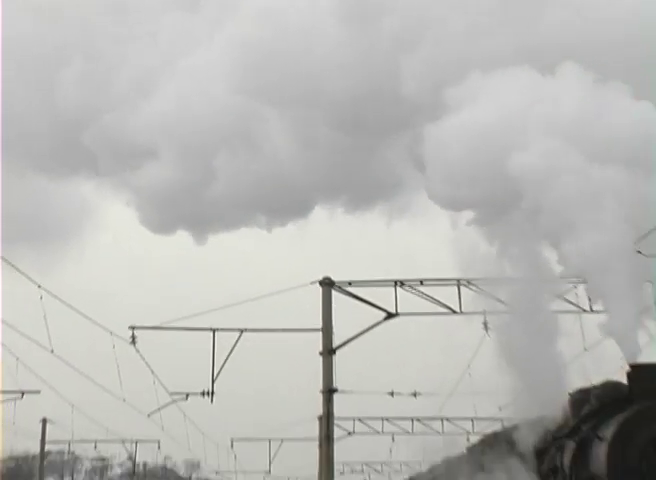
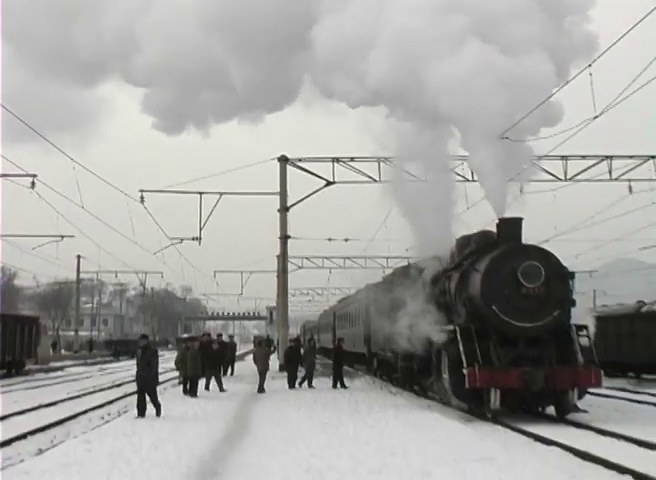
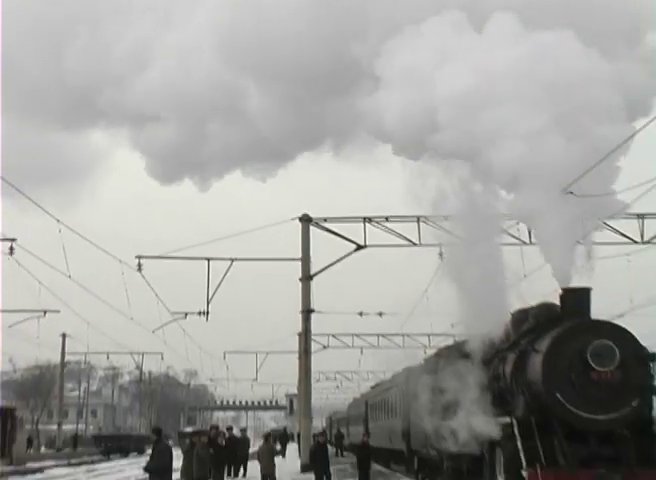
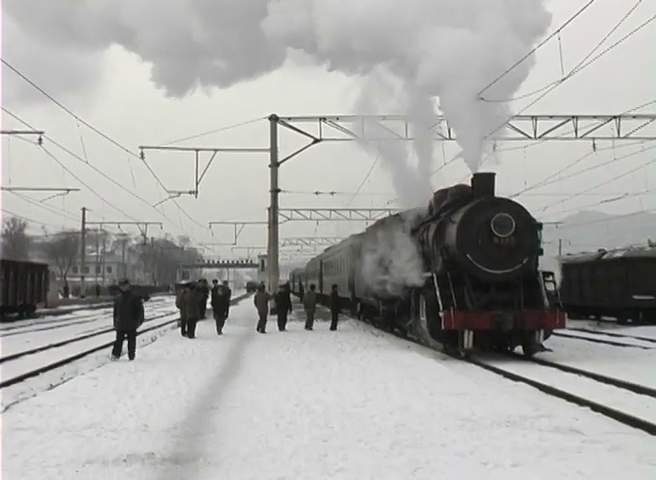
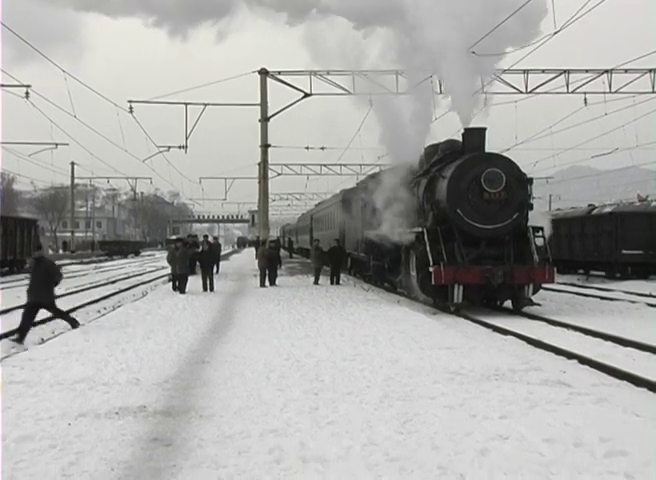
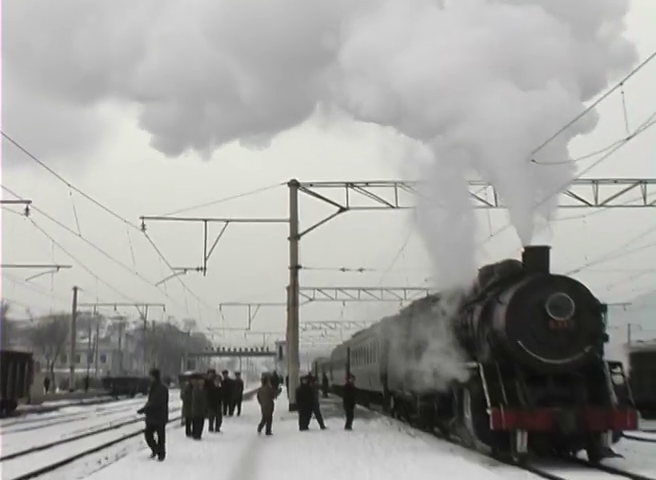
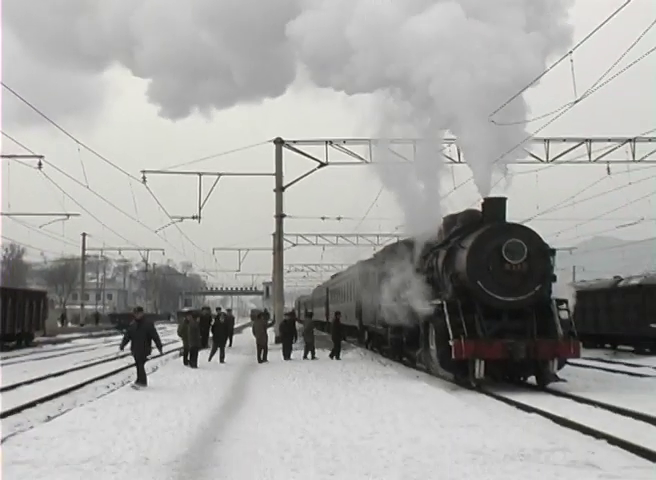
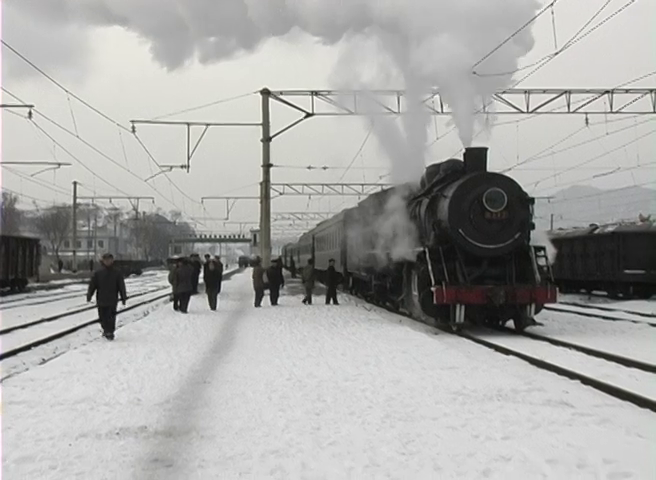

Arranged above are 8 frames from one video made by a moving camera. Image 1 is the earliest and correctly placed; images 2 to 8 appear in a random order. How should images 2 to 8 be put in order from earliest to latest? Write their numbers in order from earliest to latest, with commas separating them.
3, 6, 2, 7, 4, 8, 5
